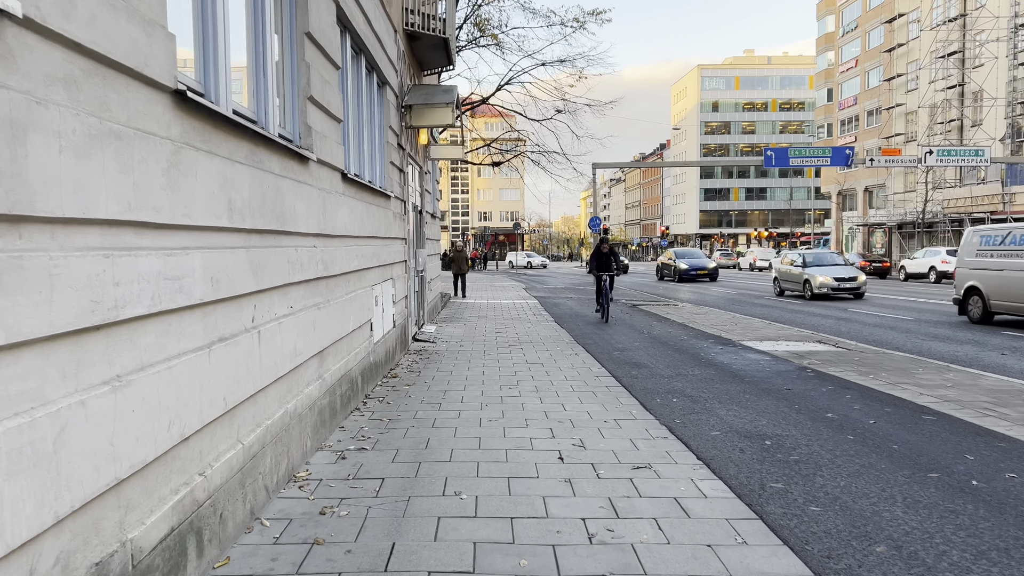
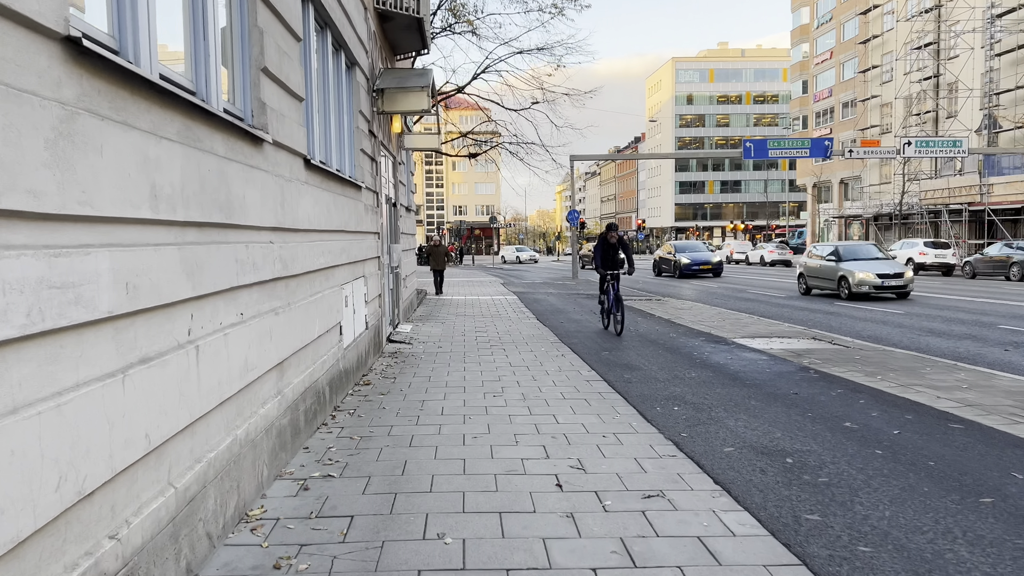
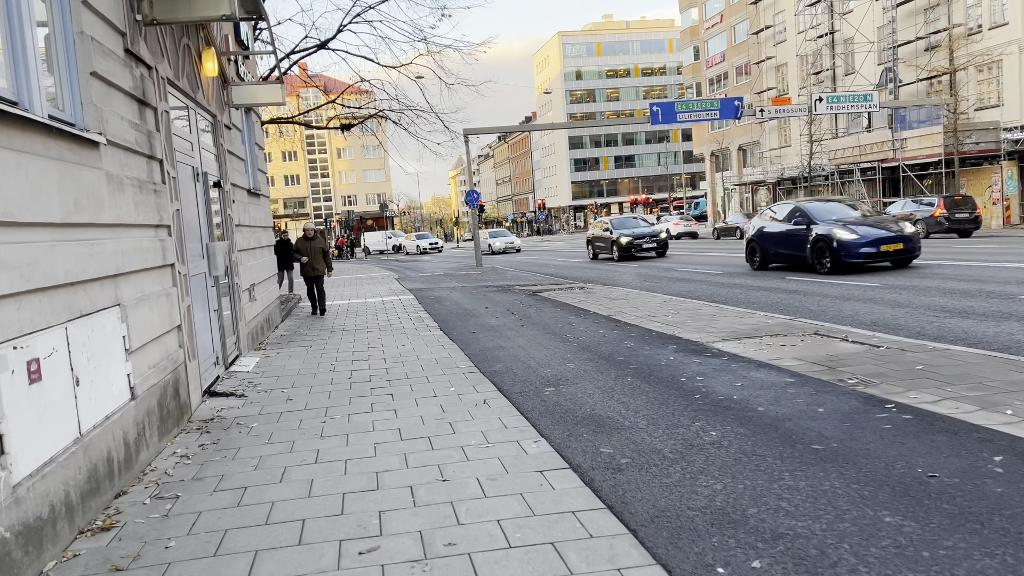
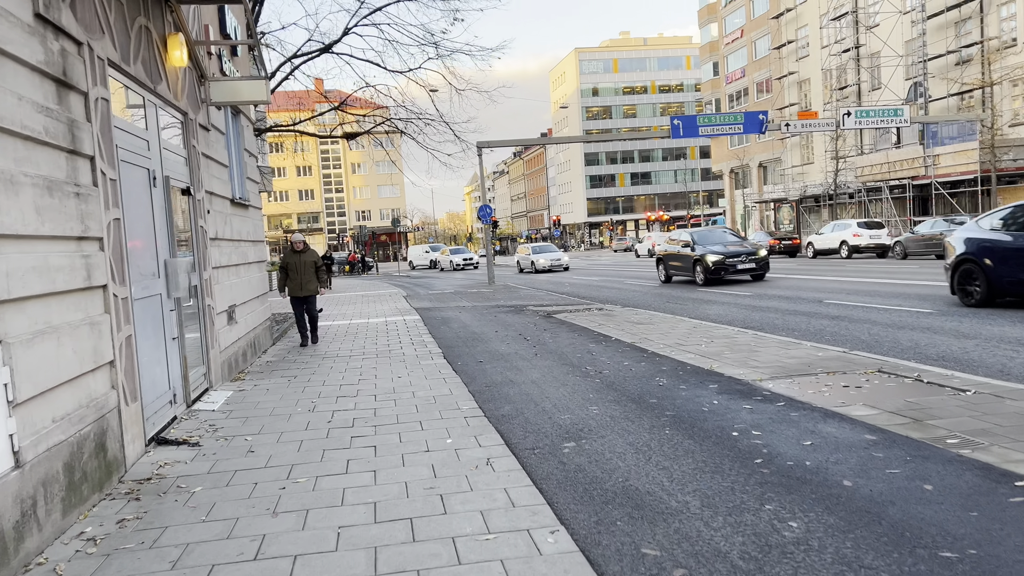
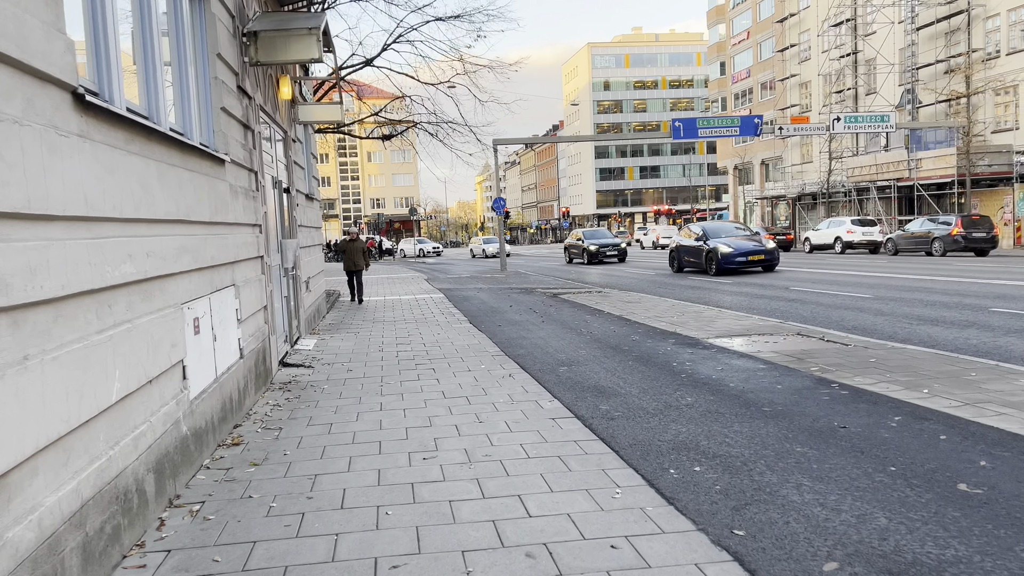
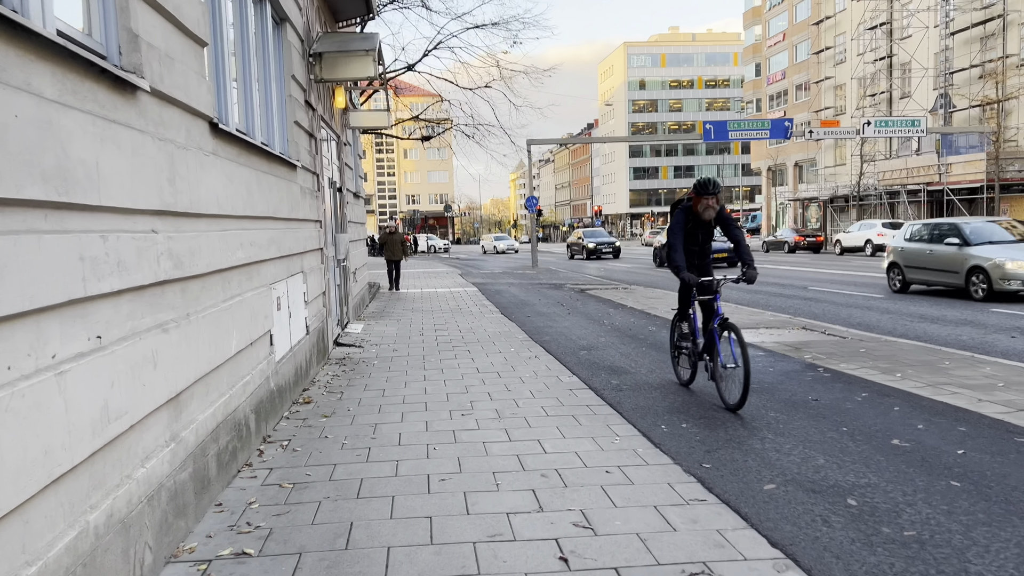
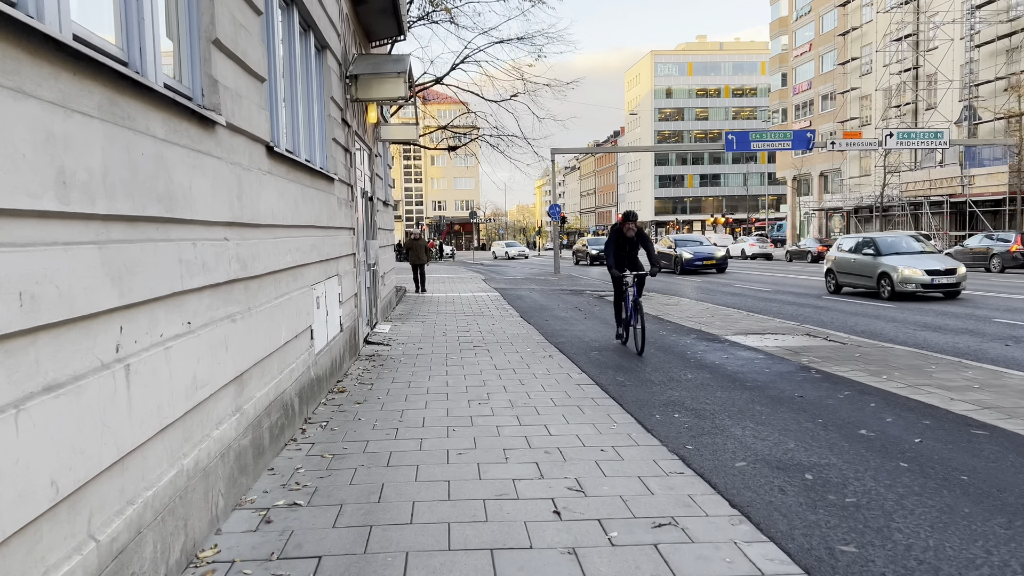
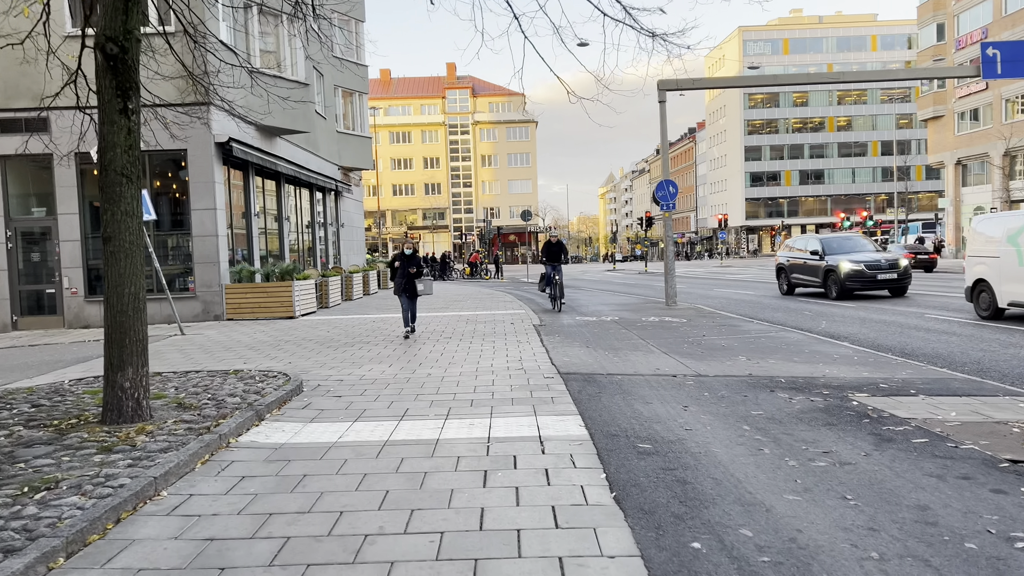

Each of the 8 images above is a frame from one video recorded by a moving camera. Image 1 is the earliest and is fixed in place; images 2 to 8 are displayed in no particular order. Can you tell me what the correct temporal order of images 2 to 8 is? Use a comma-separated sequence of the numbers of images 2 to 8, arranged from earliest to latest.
2, 7, 6, 5, 3, 4, 8
